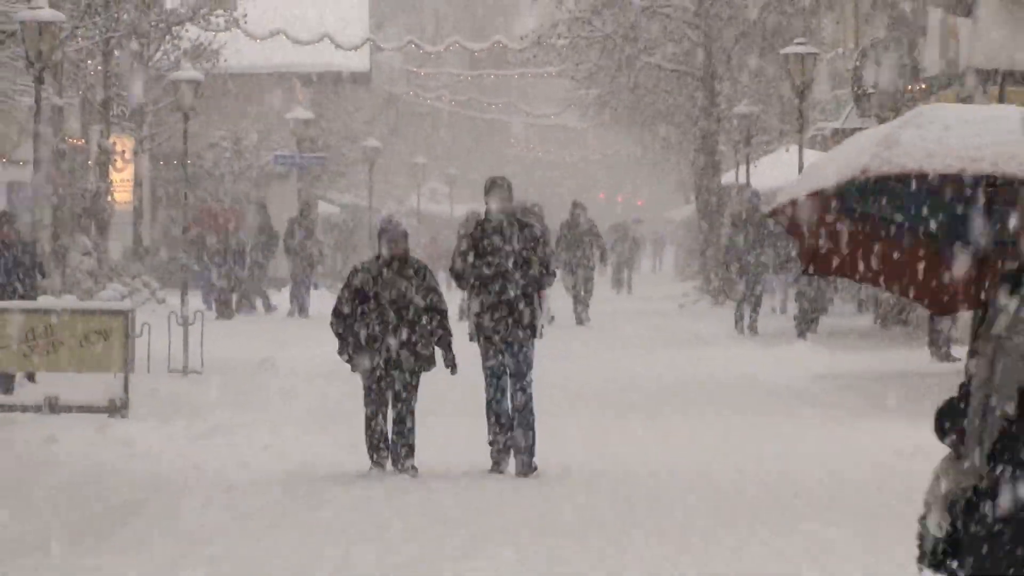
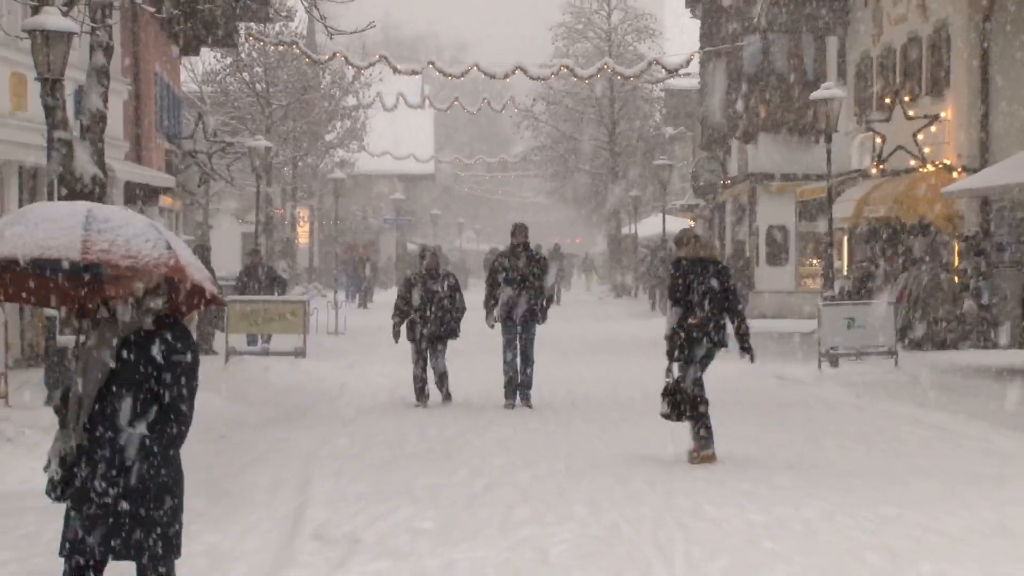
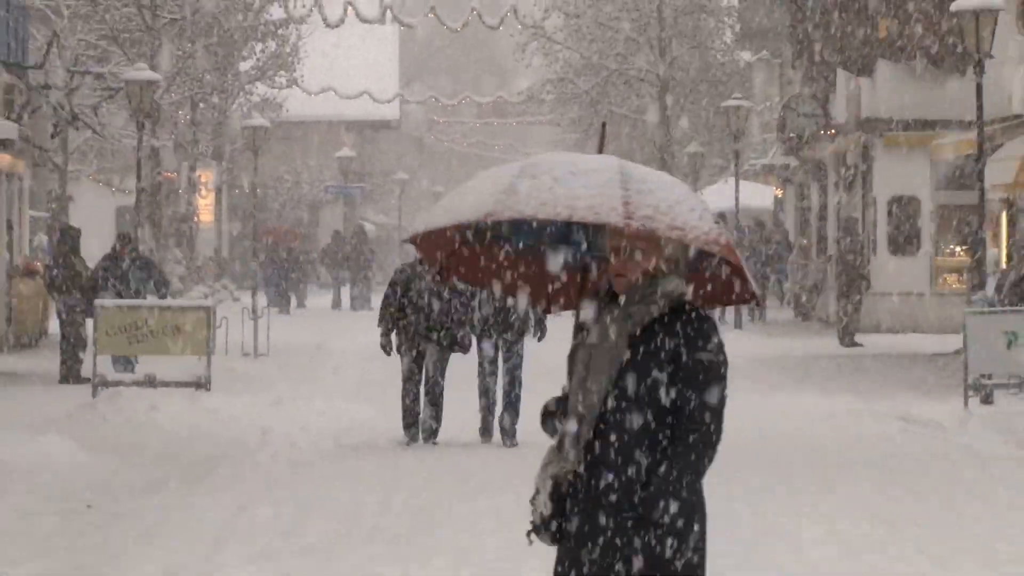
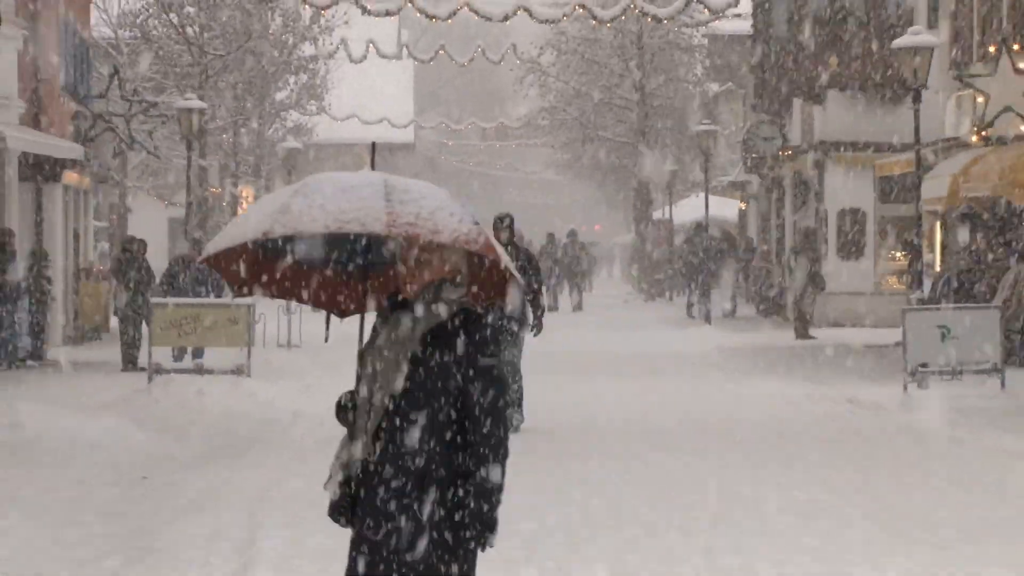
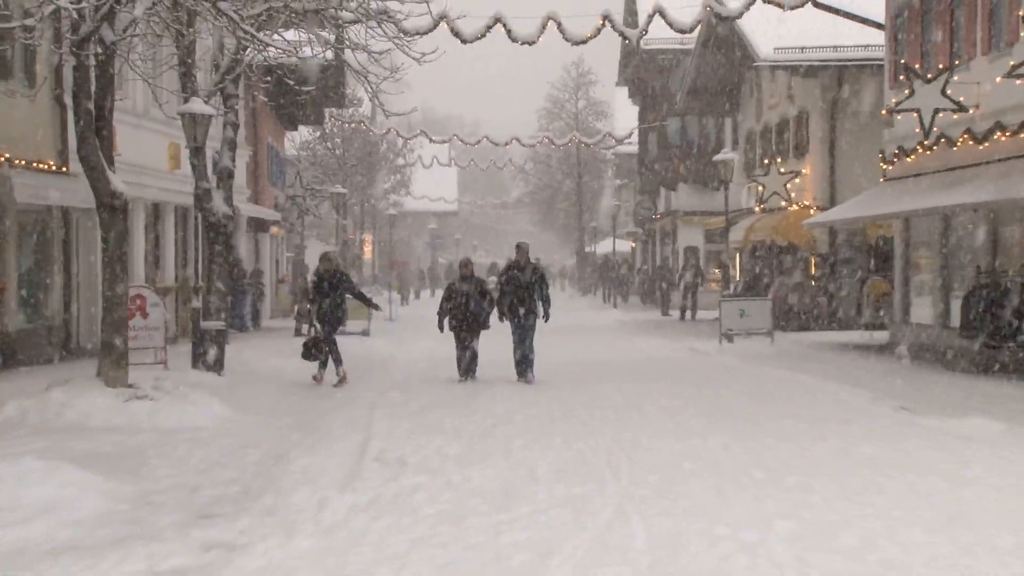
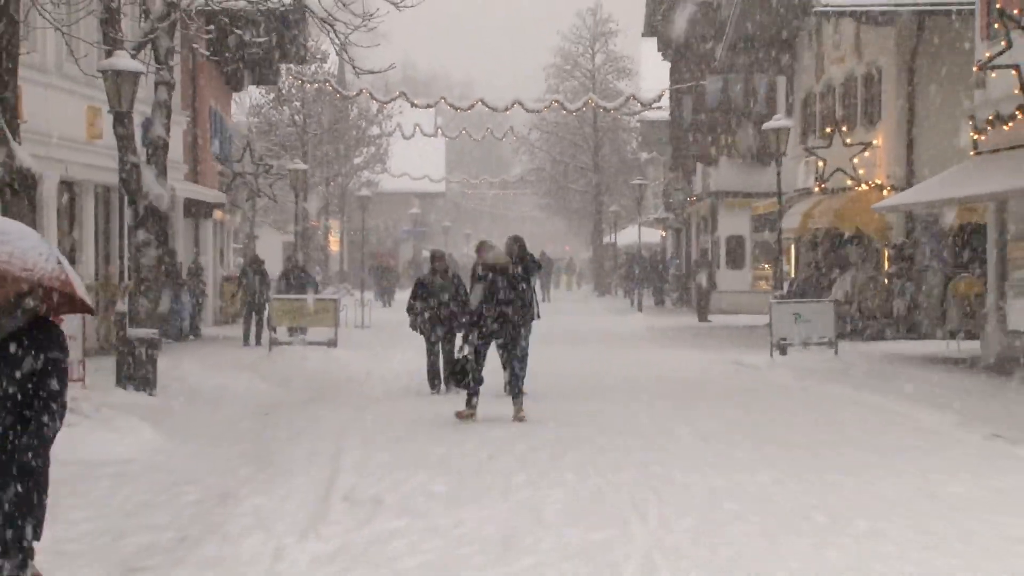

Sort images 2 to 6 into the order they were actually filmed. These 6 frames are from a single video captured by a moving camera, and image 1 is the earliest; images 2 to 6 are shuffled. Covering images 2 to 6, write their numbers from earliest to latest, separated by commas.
3, 4, 2, 6, 5
